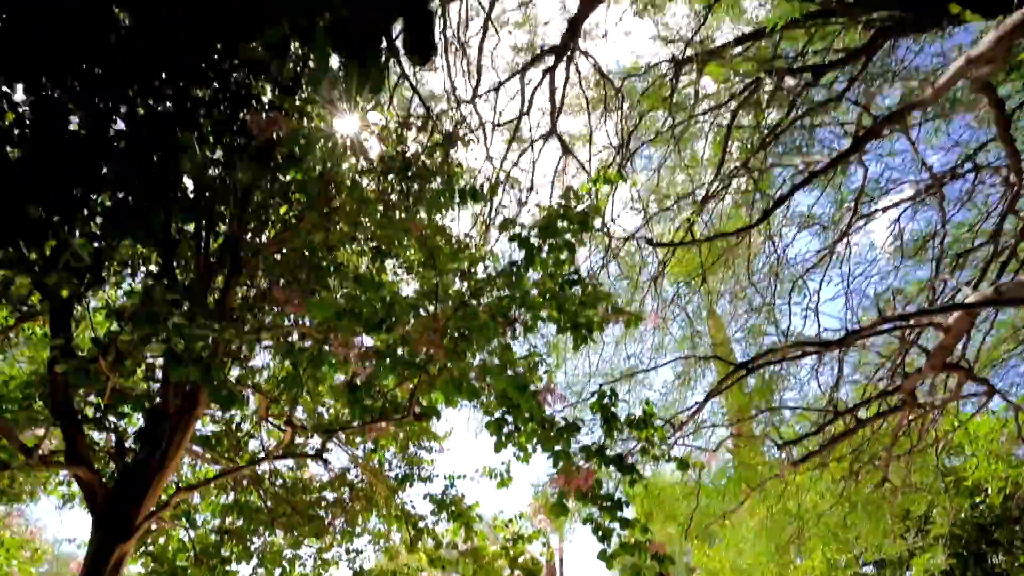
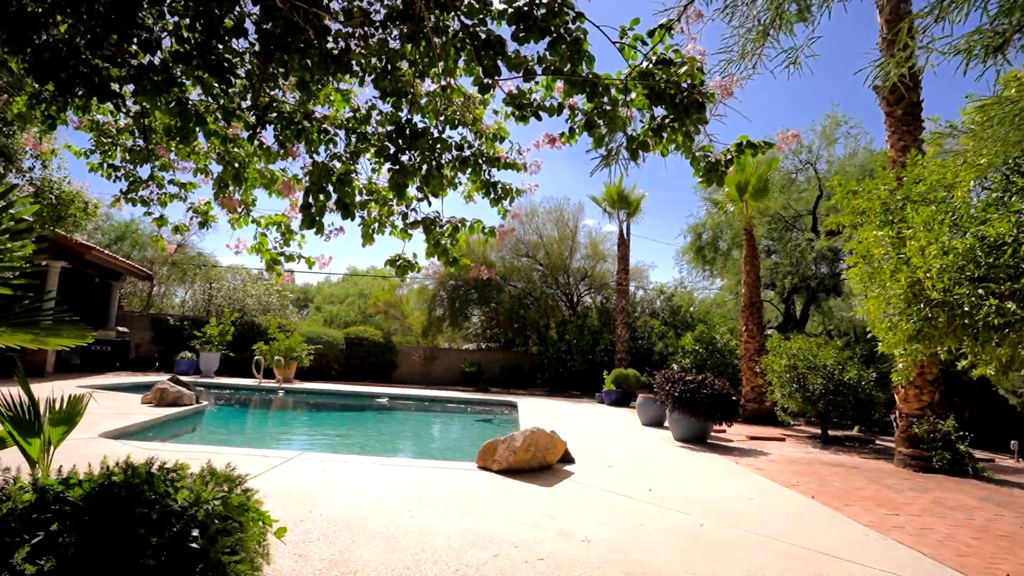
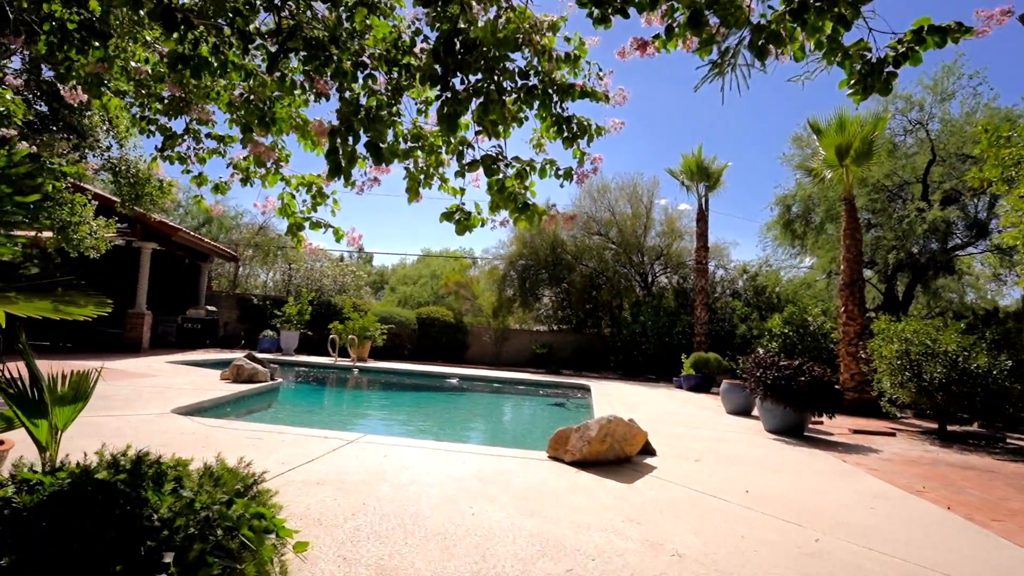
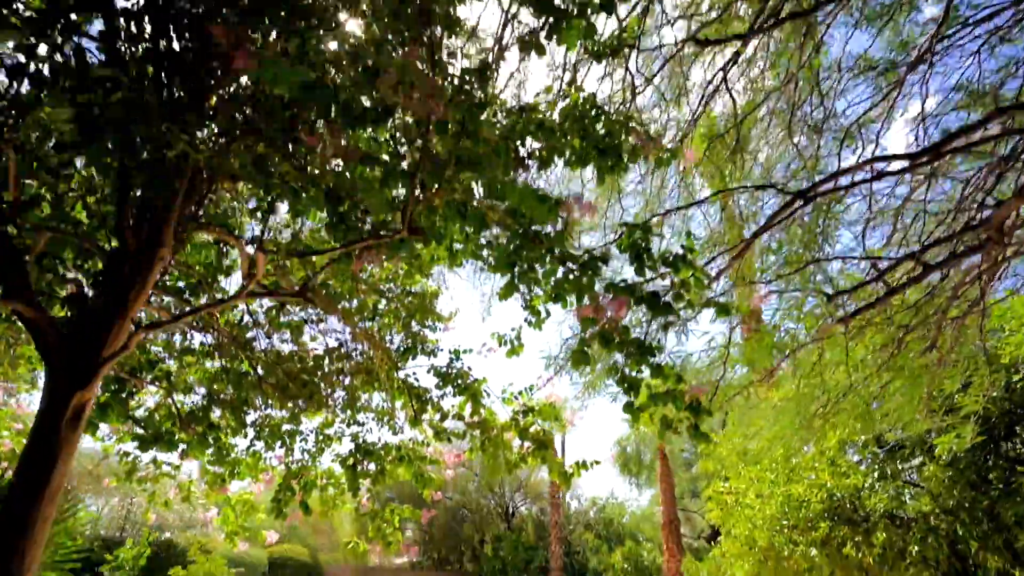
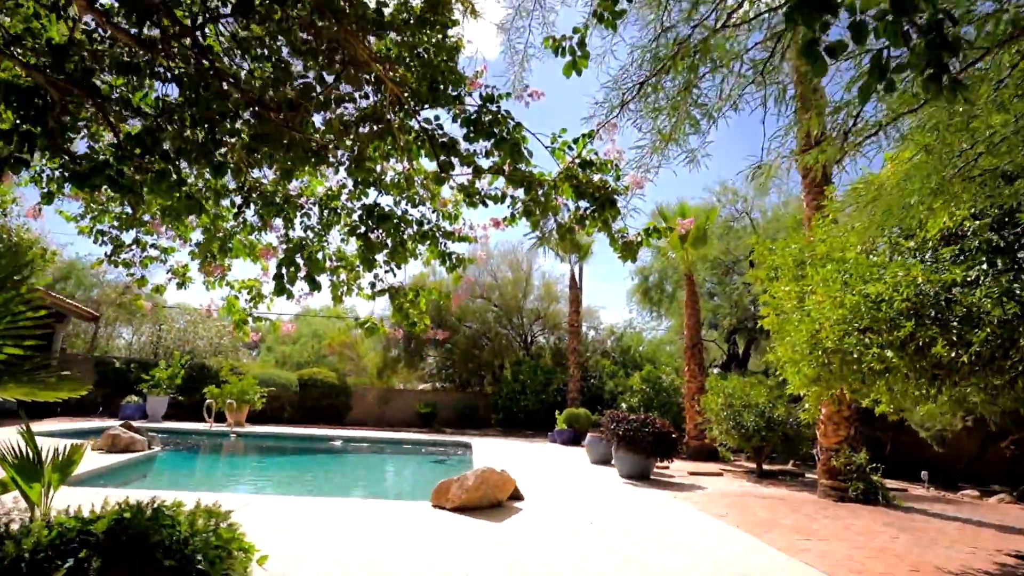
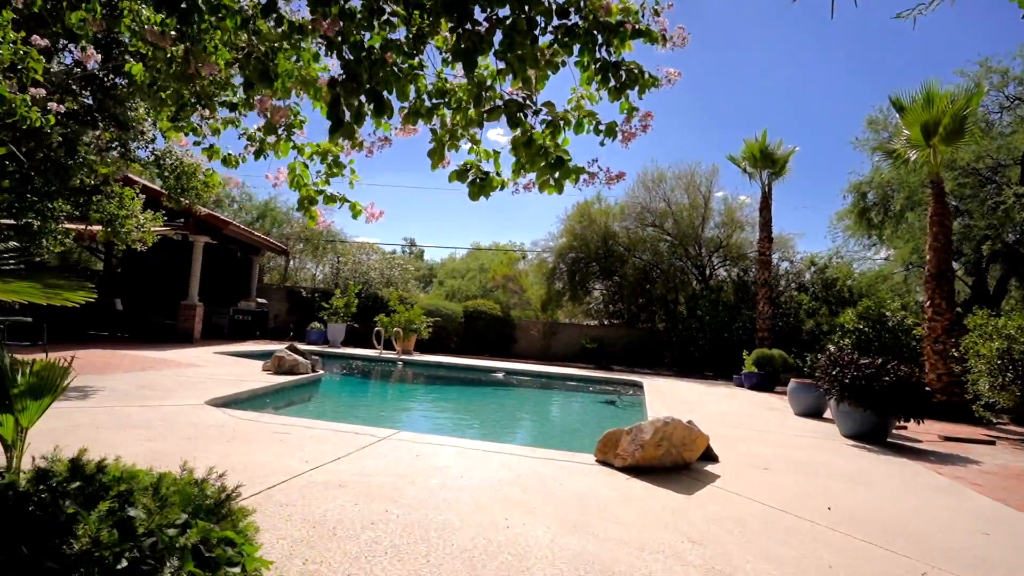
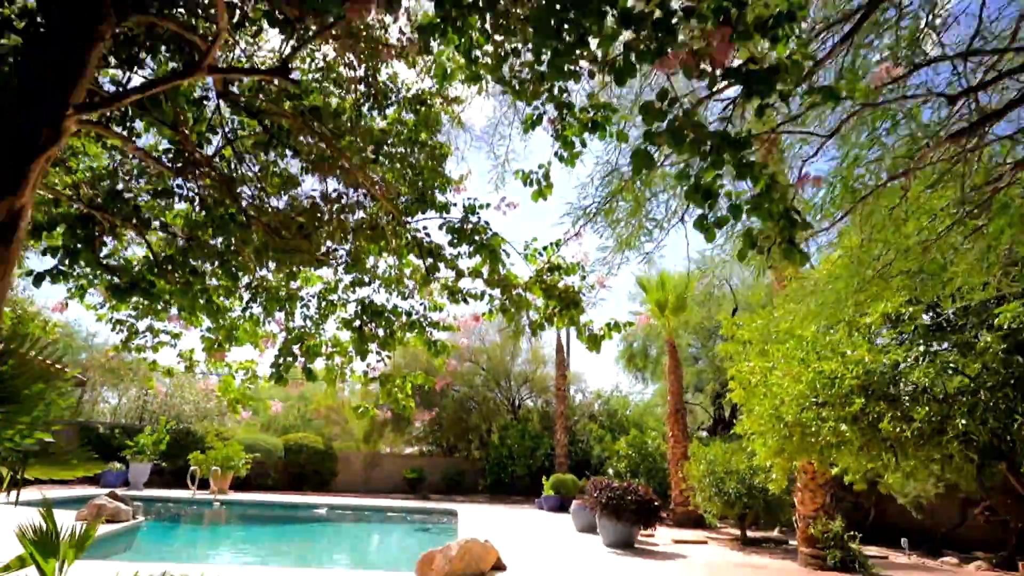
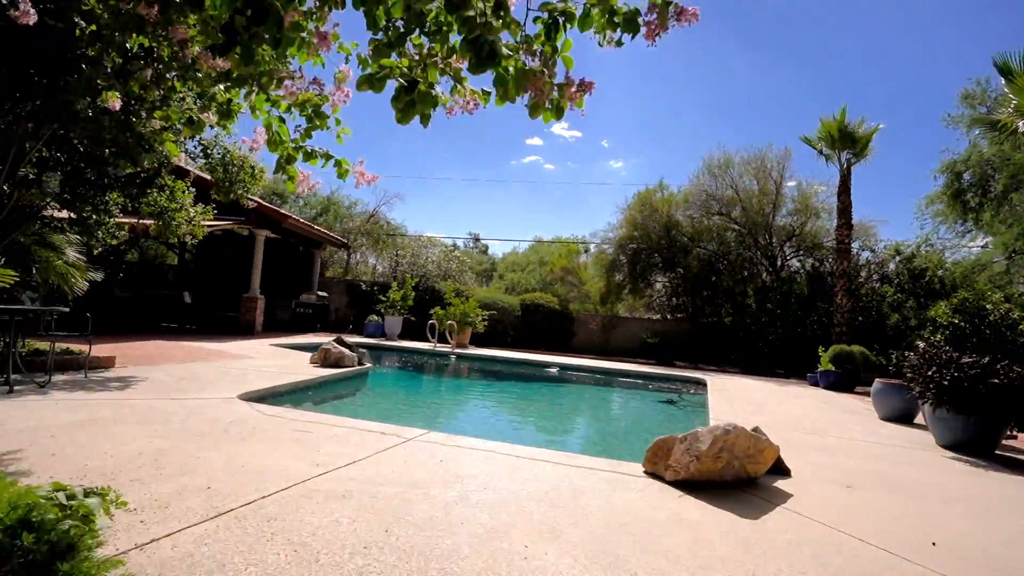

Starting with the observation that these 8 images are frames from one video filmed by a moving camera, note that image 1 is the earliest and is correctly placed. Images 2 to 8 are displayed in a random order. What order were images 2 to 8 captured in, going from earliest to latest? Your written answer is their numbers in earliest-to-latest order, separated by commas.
4, 7, 5, 2, 3, 6, 8
